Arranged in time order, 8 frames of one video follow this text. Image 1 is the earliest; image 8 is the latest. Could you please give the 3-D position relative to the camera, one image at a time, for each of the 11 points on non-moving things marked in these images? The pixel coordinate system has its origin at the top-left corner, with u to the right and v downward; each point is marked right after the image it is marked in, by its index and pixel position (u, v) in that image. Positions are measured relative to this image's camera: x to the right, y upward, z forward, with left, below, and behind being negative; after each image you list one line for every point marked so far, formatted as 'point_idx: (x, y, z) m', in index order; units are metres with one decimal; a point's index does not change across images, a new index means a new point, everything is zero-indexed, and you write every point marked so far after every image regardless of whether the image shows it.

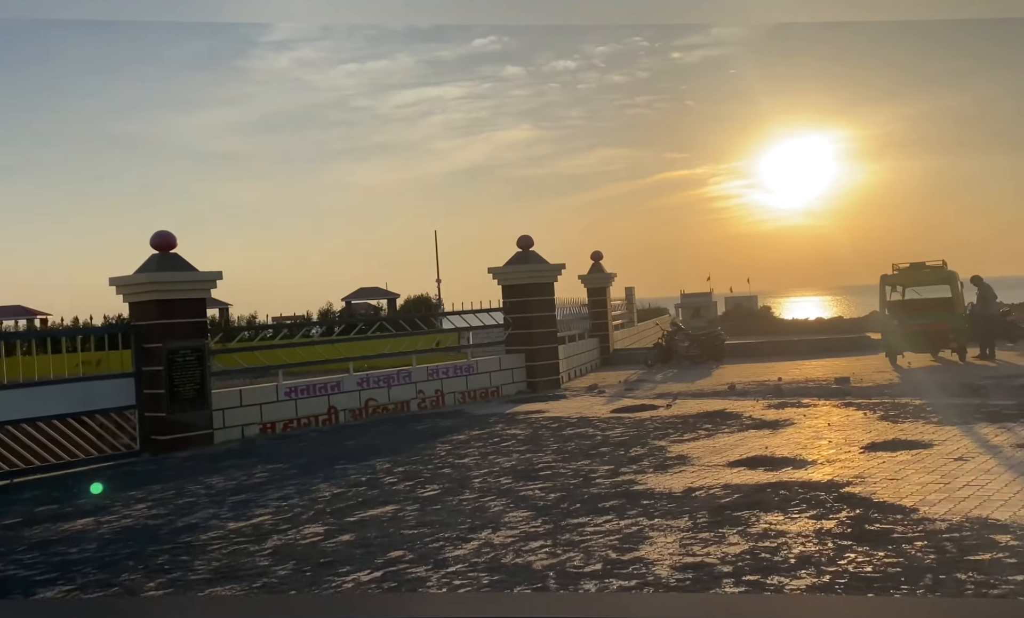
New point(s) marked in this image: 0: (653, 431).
0: (+1.7, -1.5, +10.6) m
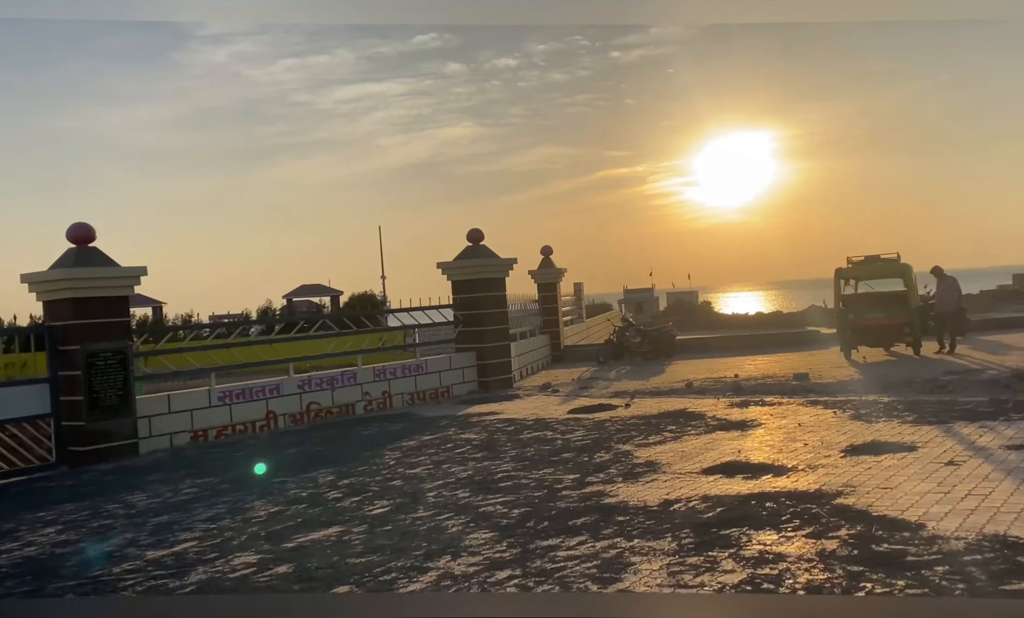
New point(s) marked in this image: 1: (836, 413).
0: (+1.2, -1.4, +10.0) m
1: (+3.6, -1.2, +9.9) m
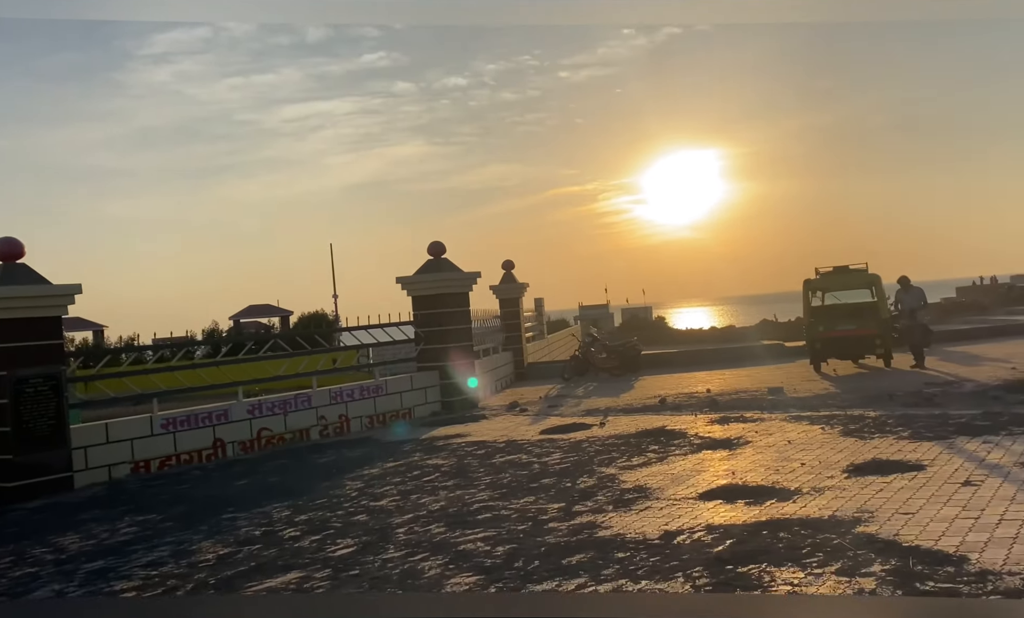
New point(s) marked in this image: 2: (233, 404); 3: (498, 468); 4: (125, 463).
0: (+0.9, -1.6, +9.3) m
1: (+3.3, -1.3, +9.4) m
2: (-4.0, -1.4, +12.7) m
3: (-0.1, -1.7, +9.3) m
4: (-5.0, -2.0, +11.5) m
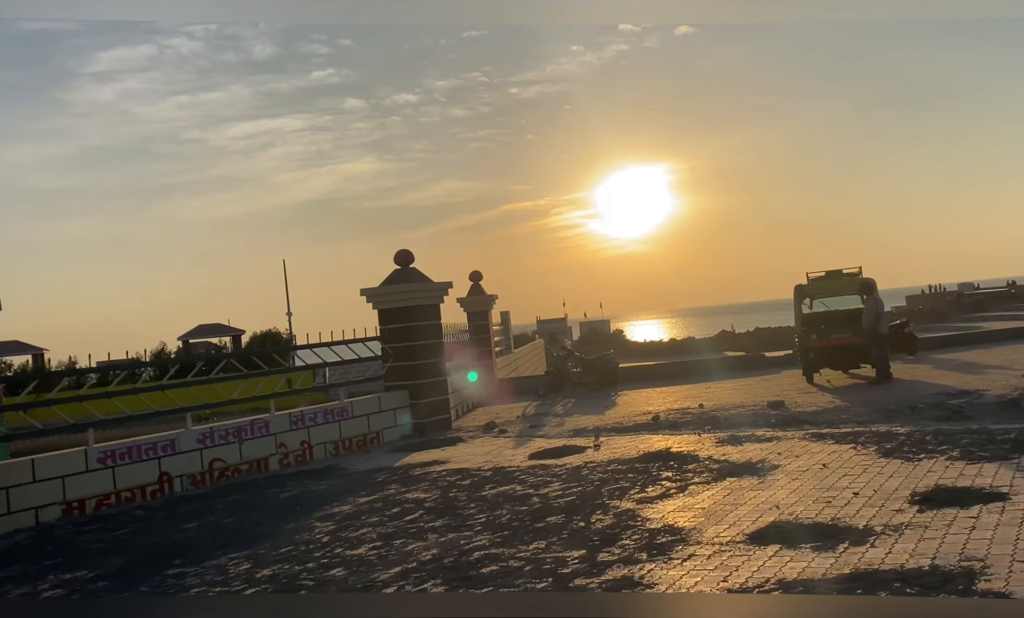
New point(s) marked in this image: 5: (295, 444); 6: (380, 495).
0: (+0.8, -1.6, +8.1) m
1: (+3.3, -1.3, +8.3) m
2: (-4.2, -1.6, +11.3) m
3: (-0.2, -1.8, +8.0) m
4: (-5.2, -2.2, +10.0) m
5: (-3.1, -1.9, +12.7) m
6: (-1.4, -2.0, +9.3) m
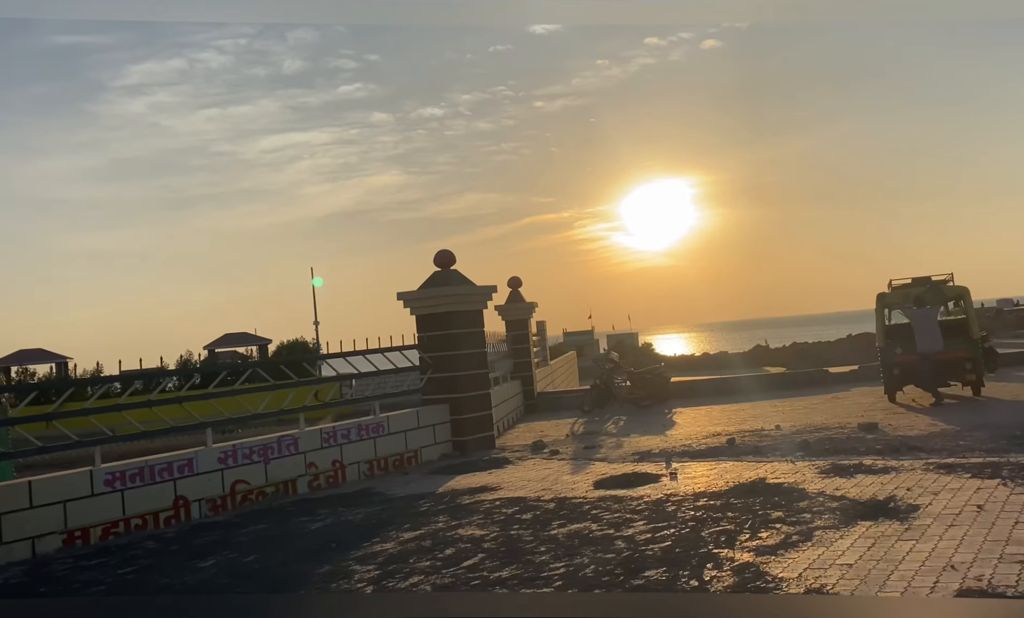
0: (+1.4, -1.7, +6.7) m
1: (+3.9, -1.4, +6.9) m
2: (-3.6, -1.6, +10.0) m
3: (+0.4, -1.8, +6.6) m
4: (-4.5, -2.2, +8.7) m
5: (-2.4, -2.0, +11.4) m
6: (-0.8, -2.0, +7.9) m
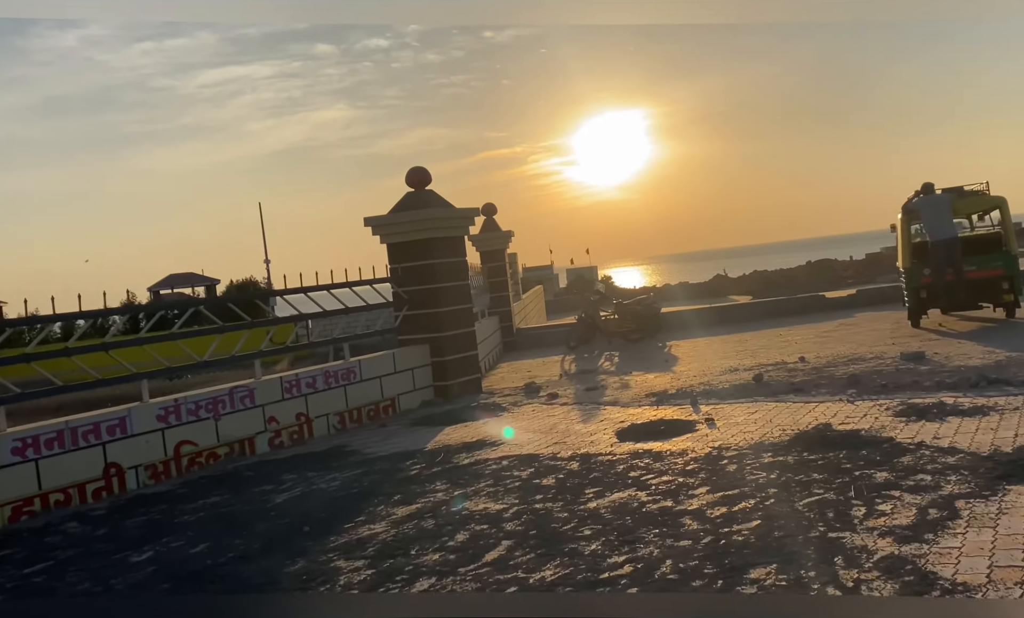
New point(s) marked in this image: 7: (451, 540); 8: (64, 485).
0: (+1.6, -1.1, +5.2) m
1: (+4.0, -0.7, +5.4) m
2: (-3.5, -0.9, +8.2) m
3: (+0.6, -1.3, +5.0) m
4: (-4.4, -1.6, +6.9) m
5: (-2.4, -1.2, +9.7) m
6: (-0.6, -1.4, +6.3) m
7: (-0.4, -1.4, +5.4) m
8: (-3.9, -1.5, +7.7) m
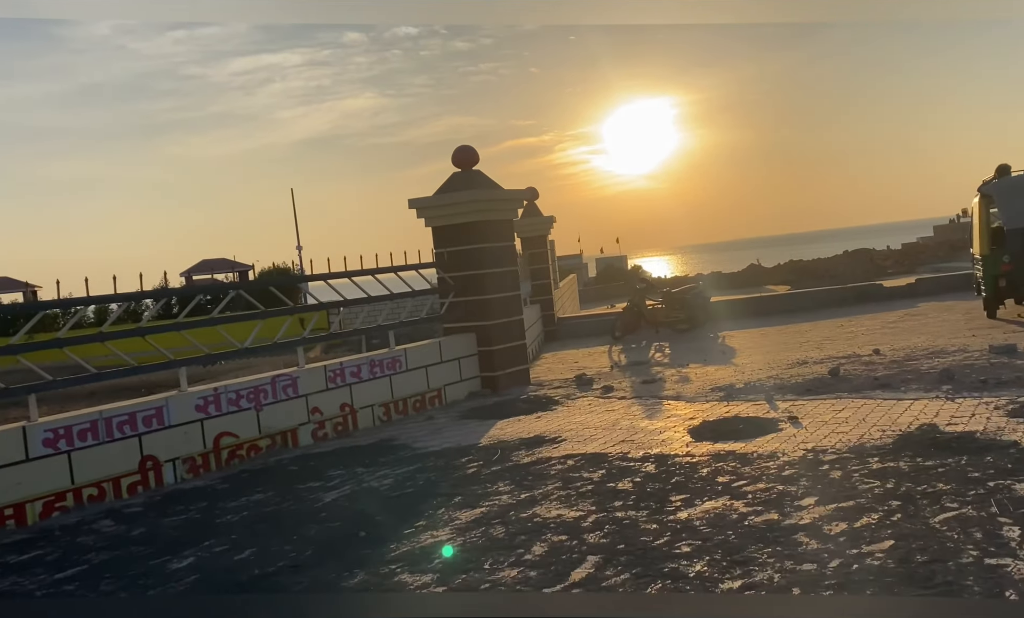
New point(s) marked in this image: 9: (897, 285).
0: (+2.1, -1.0, +4.5) m
1: (+4.5, -0.7, +4.7) m
2: (-3.0, -0.8, +7.7) m
3: (+1.1, -1.2, +4.4) m
4: (-3.9, -1.5, +6.4) m
5: (-1.9, -1.0, +9.1) m
6: (-0.1, -1.3, +5.7) m
7: (+0.1, -1.3, +4.8) m
8: (-3.4, -1.4, +7.2) m
9: (+8.4, +0.5, +19.3) m
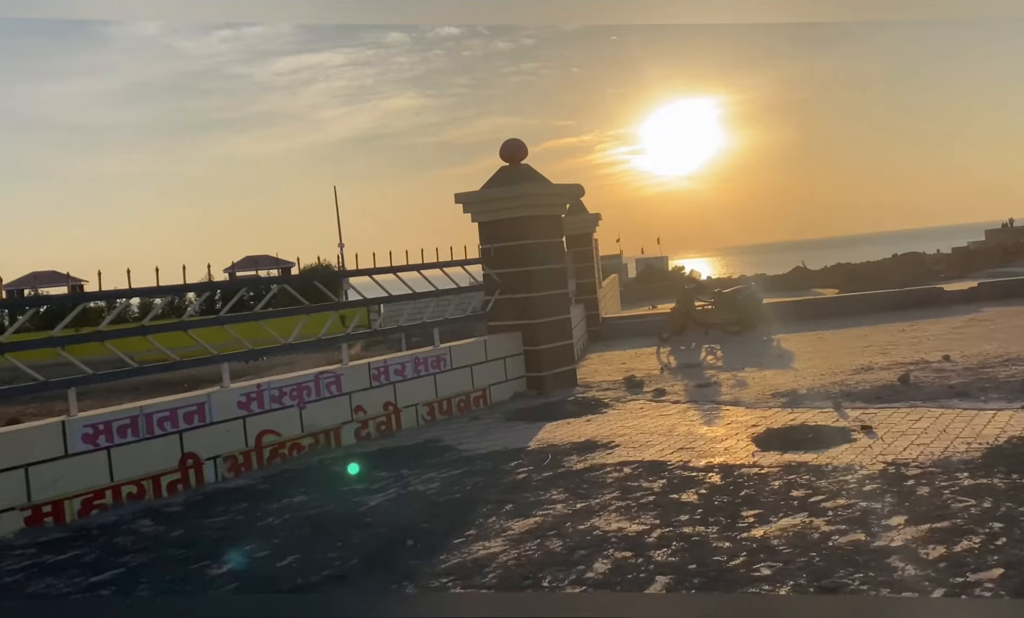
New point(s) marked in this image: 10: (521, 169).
0: (+2.4, -1.0, +4.1) m
1: (+4.8, -0.7, +4.1) m
2: (-2.5, -0.7, +7.5) m
3: (+1.3, -1.2, +4.0) m
4: (-3.5, -1.4, +6.3) m
5: (-1.4, -1.0, +8.9) m
6: (+0.2, -1.3, +5.3) m
7: (+0.4, -1.3, +4.4) m
8: (-2.9, -1.3, +7.0) m
9: (+9.3, +0.4, +18.5) m
10: (+0.1, +1.7, +11.0) m
